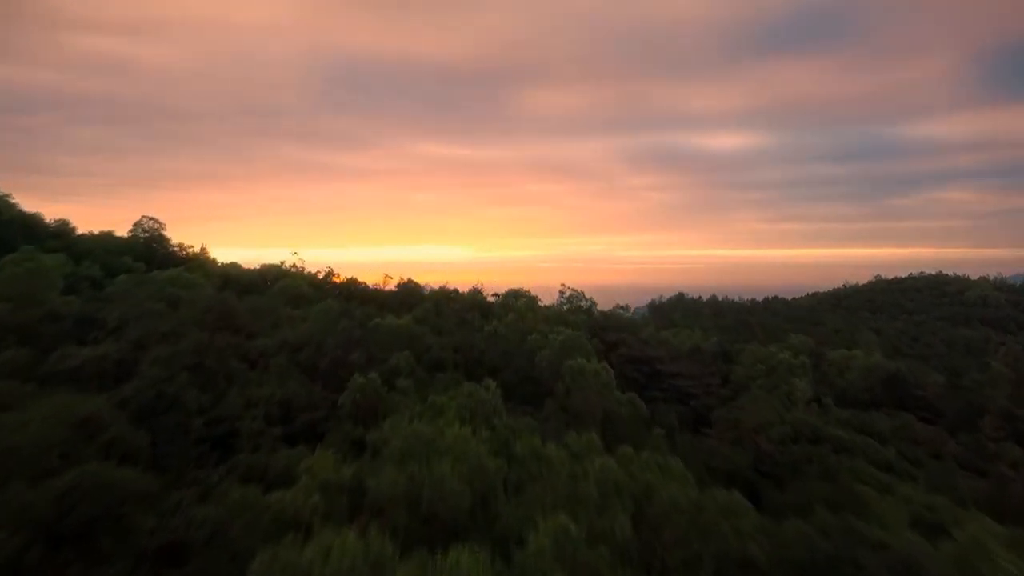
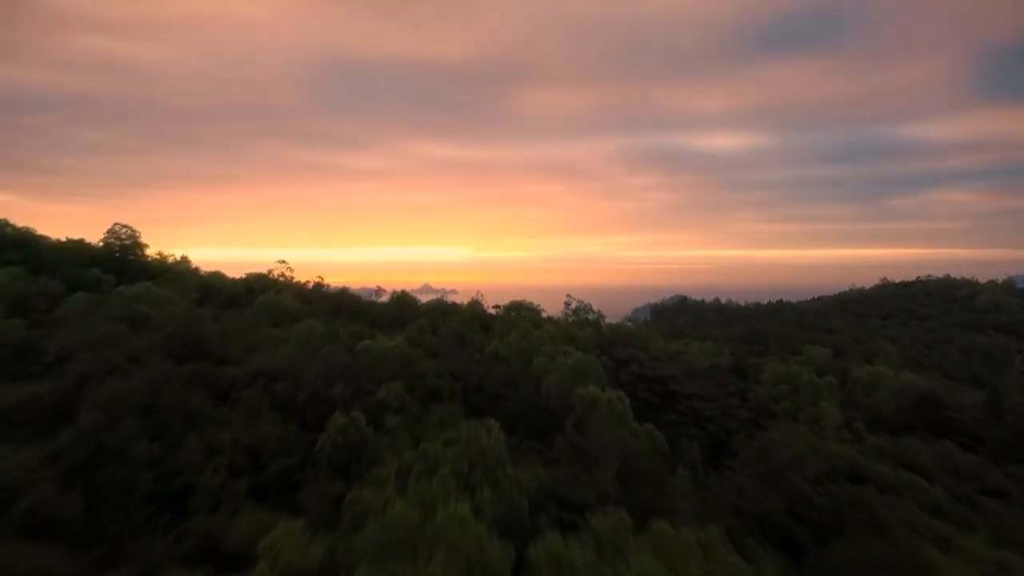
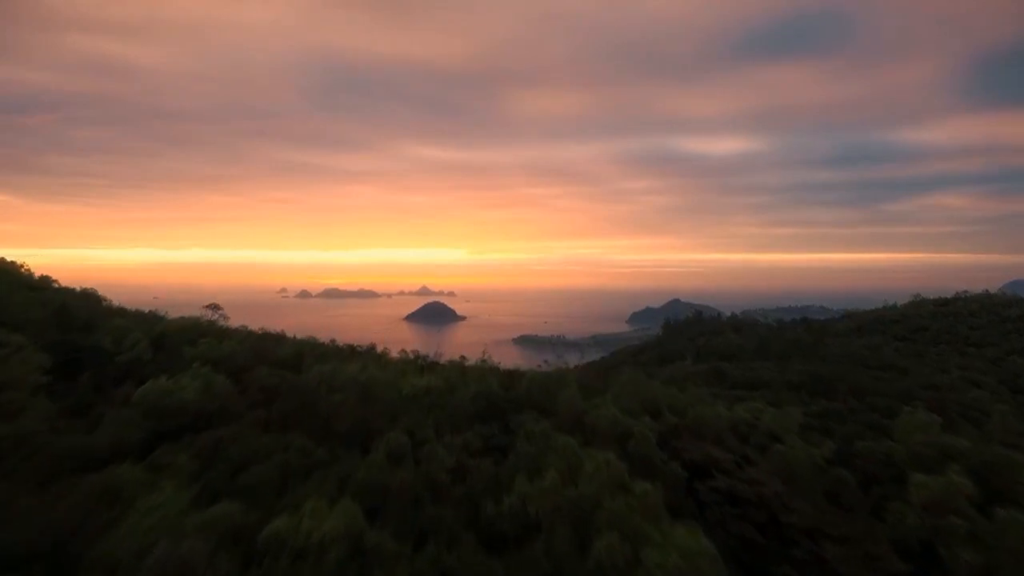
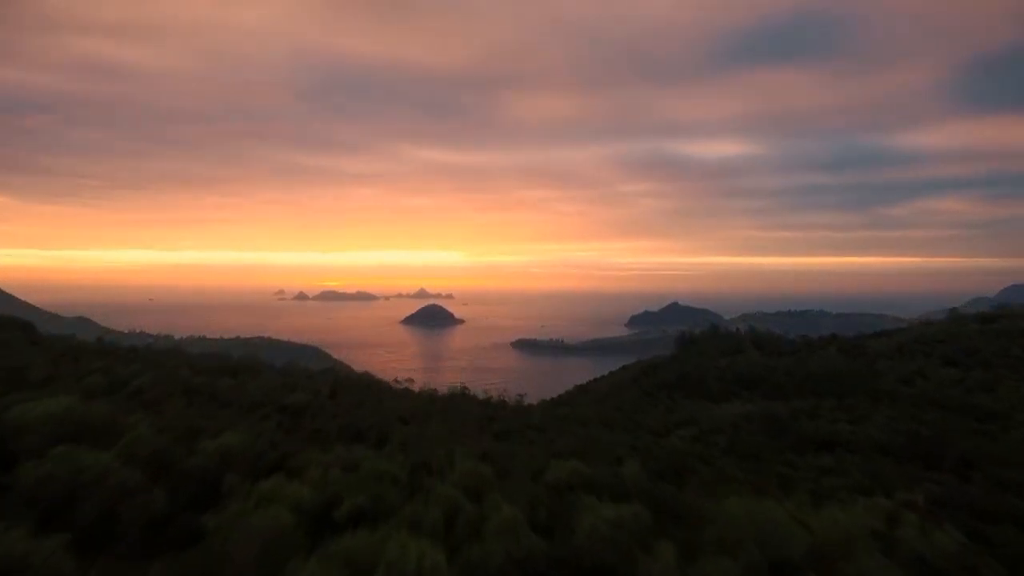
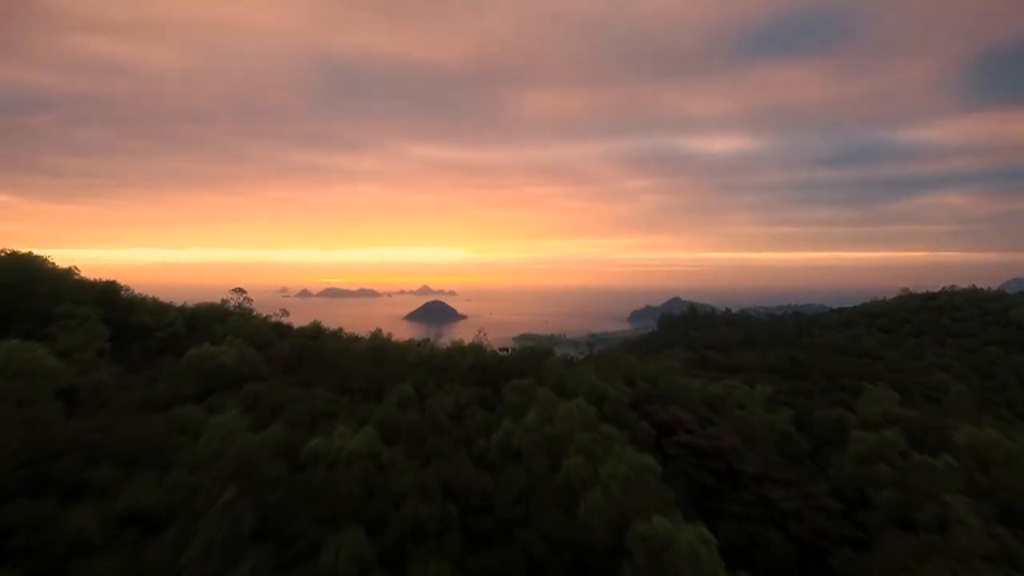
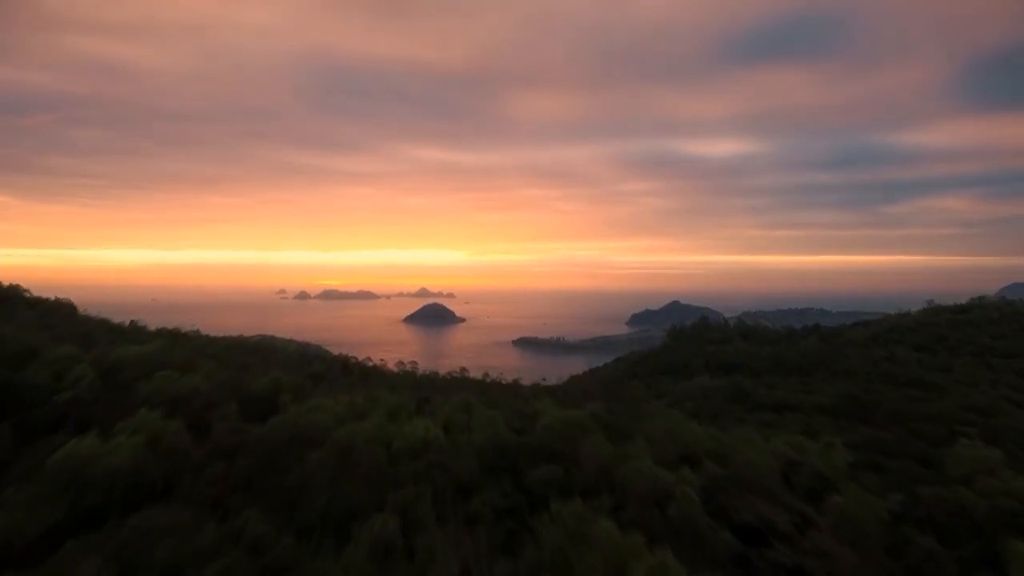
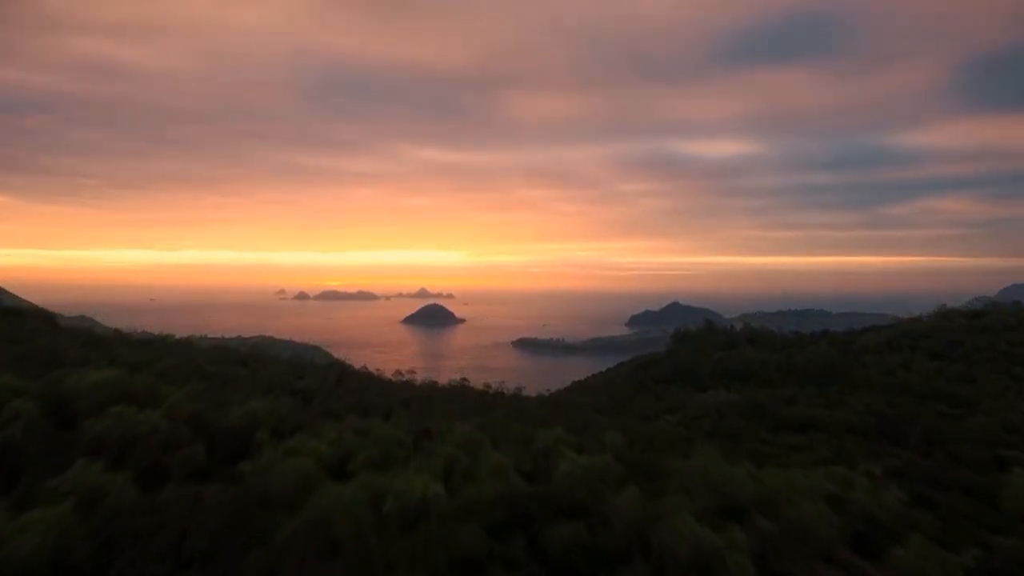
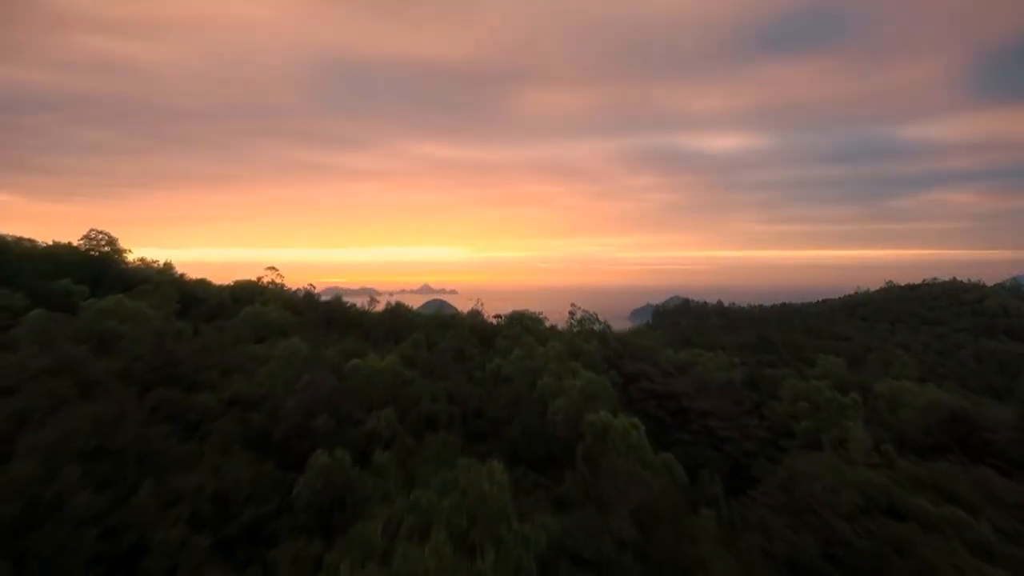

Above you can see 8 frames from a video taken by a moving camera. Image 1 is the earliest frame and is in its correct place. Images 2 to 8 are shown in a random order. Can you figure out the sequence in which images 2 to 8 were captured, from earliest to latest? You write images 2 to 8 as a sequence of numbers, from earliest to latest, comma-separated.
2, 8, 5, 3, 6, 7, 4
